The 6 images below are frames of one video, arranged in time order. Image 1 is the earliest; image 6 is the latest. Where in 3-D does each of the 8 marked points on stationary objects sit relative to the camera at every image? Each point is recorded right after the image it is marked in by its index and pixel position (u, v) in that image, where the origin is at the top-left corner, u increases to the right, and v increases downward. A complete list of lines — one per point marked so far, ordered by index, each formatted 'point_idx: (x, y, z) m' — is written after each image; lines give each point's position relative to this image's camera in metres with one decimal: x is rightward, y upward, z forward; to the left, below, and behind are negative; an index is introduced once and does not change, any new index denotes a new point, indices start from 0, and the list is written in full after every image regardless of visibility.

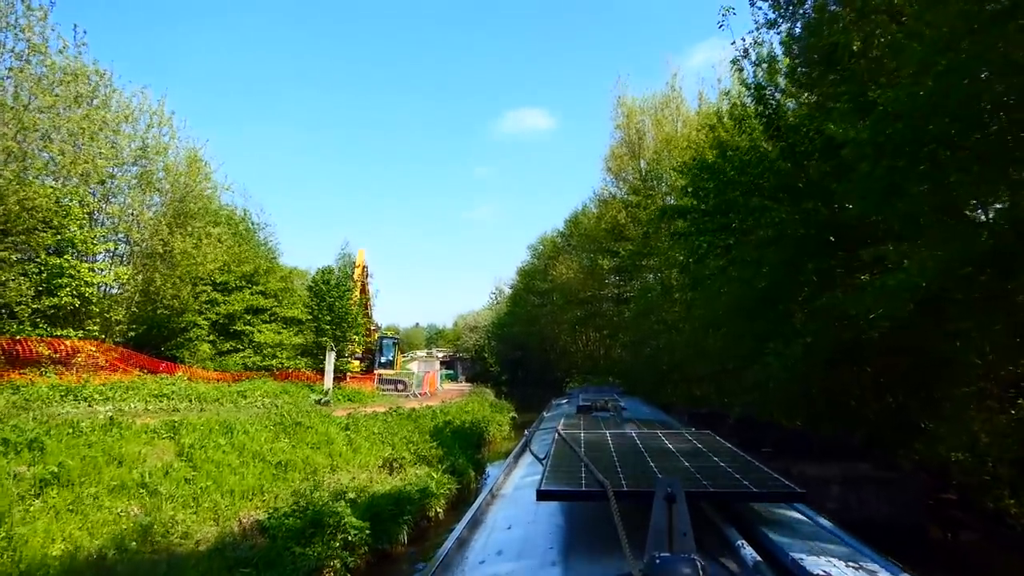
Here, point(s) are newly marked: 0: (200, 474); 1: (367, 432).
0: (-3.2, -1.9, +7.5) m
1: (-2.5, -2.4, +12.1) m
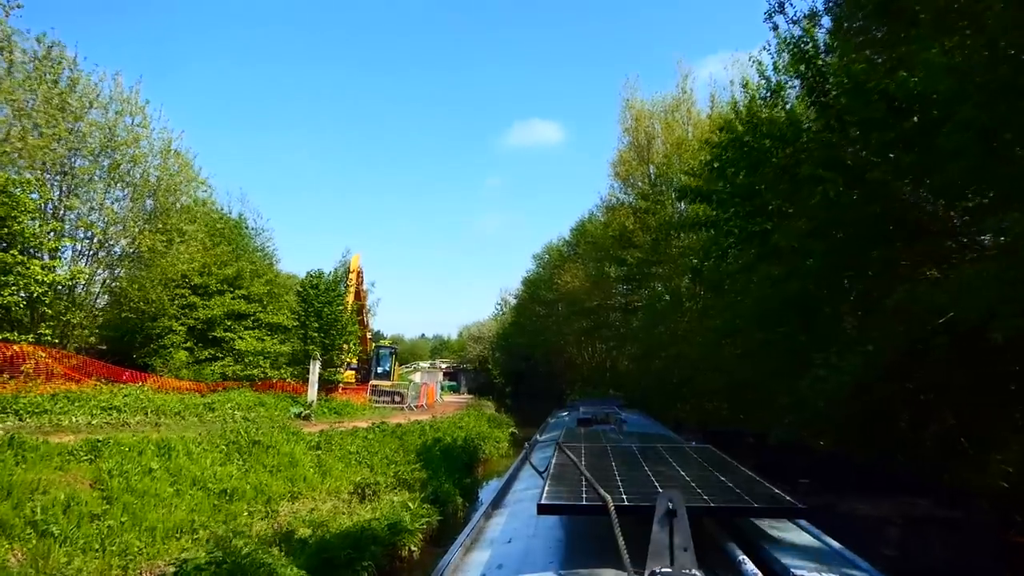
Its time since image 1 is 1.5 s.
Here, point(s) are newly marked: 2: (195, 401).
0: (-3.4, -1.9, +6.1) m
1: (-2.6, -2.4, +10.8) m
2: (-5.9, -2.1, +13.4) m
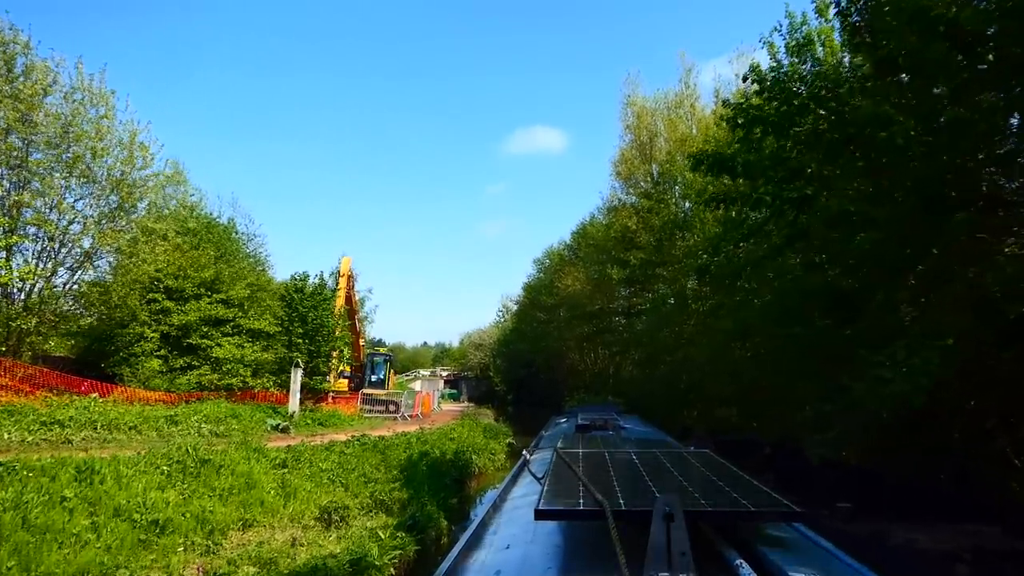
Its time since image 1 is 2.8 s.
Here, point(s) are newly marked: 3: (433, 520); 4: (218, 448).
0: (-3.5, -1.8, +5.0) m
1: (-2.7, -2.4, +9.6) m
2: (-6.0, -2.1, +12.2) m
3: (-0.9, -2.7, +8.5) m
4: (-3.7, -2.0, +9.0) m
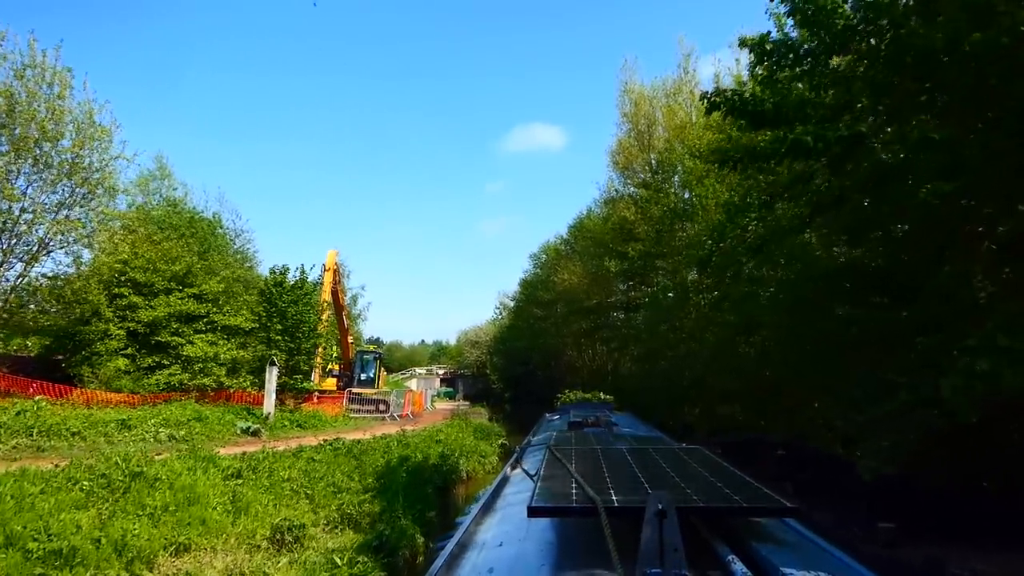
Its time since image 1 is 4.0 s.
0: (-3.7, -1.7, +3.9) m
1: (-2.8, -2.2, +8.5) m
2: (-6.2, -2.0, +11.2) m
3: (-1.1, -2.6, +7.5) m
4: (-3.8, -1.9, +7.9) m
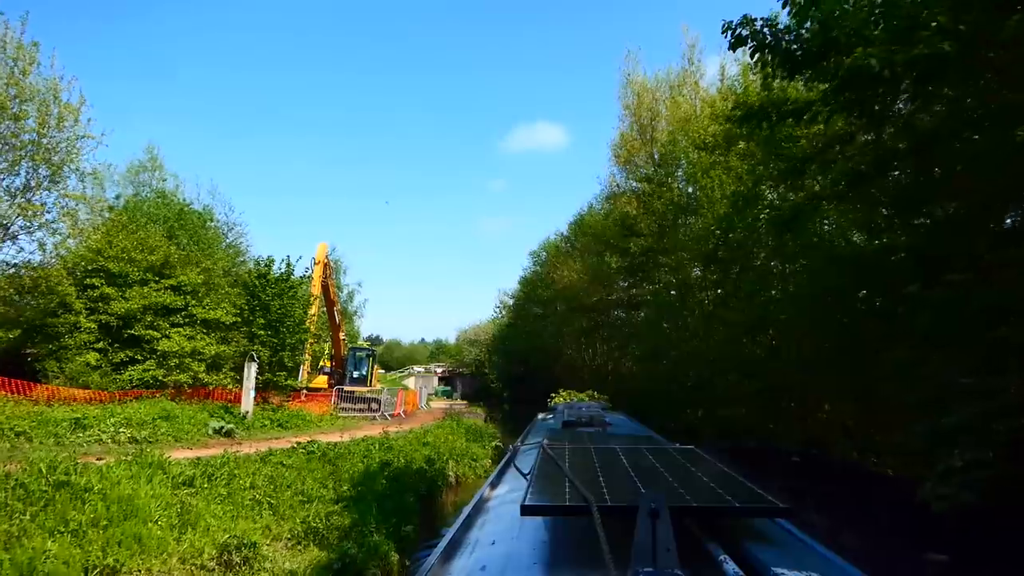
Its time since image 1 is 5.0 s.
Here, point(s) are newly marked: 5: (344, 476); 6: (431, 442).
0: (-3.8, -1.5, +3.0) m
1: (-3.0, -2.1, +7.6) m
2: (-6.4, -1.8, +10.3) m
3: (-1.2, -2.4, +6.6) m
4: (-4.0, -1.7, +7.0) m
5: (-2.1, -2.4, +9.2) m
6: (-1.6, -3.1, +14.7) m
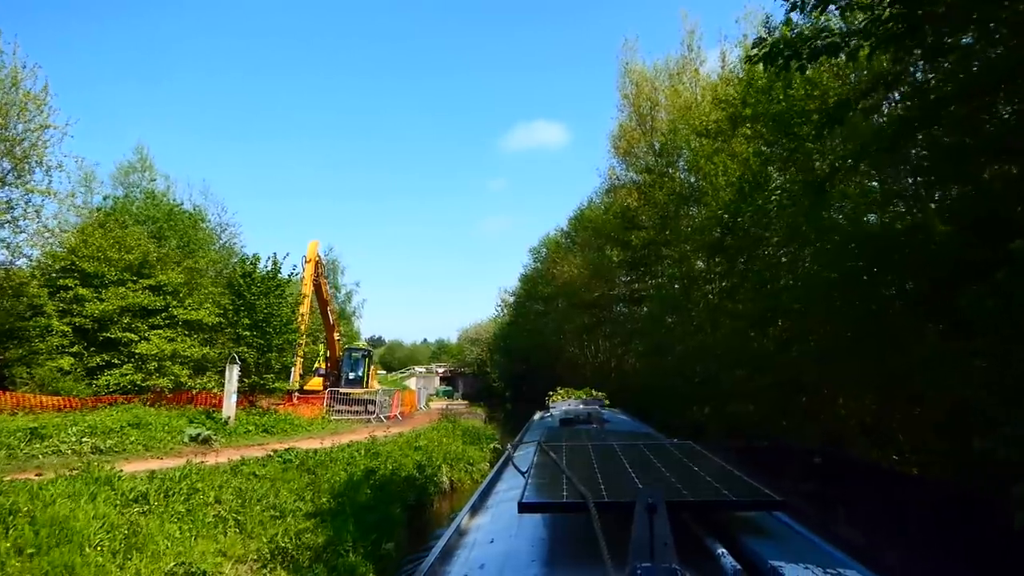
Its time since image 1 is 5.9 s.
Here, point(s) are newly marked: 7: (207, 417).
0: (-3.9, -1.5, +2.3) m
1: (-3.1, -2.0, +6.9) m
2: (-6.4, -1.8, +9.5) m
3: (-1.3, -2.4, +5.8) m
4: (-4.1, -1.7, +6.3) m
5: (-2.2, -2.3, +8.5) m
6: (-1.6, -3.0, +14.0) m
7: (-5.6, -2.4, +13.3) m
